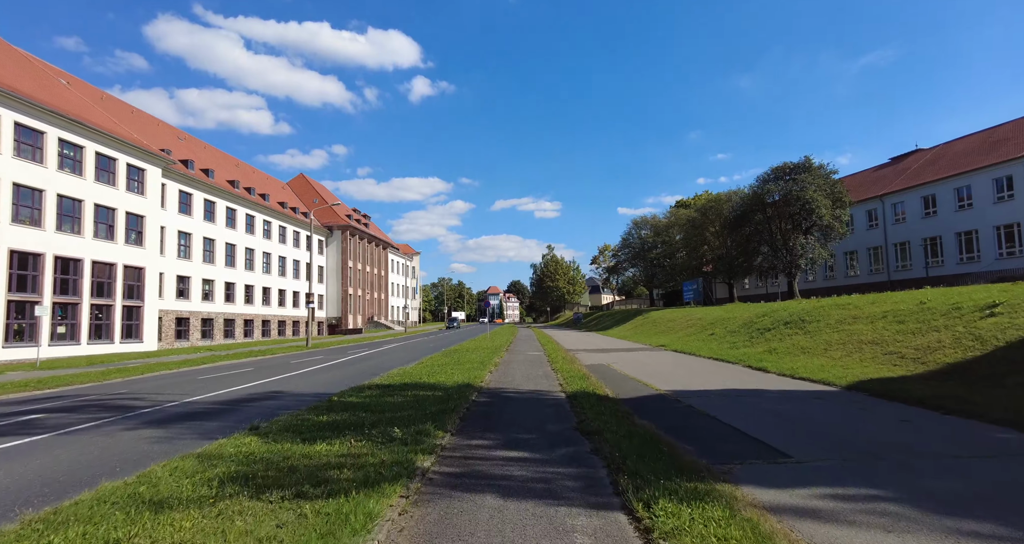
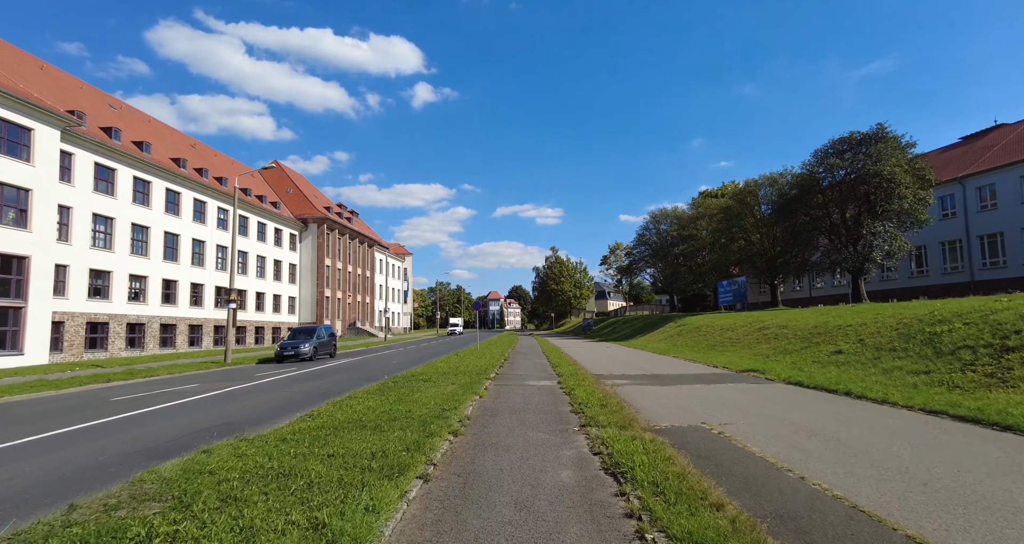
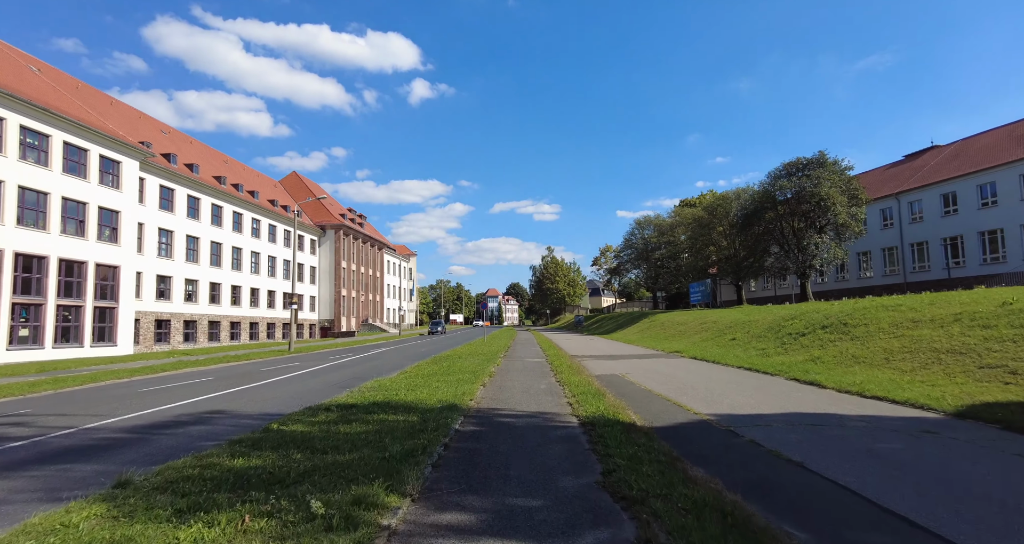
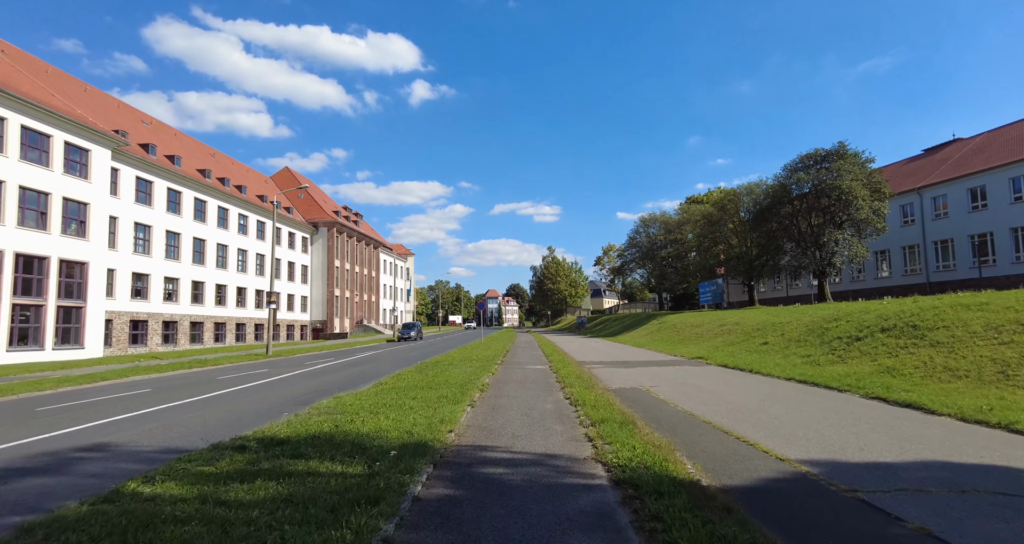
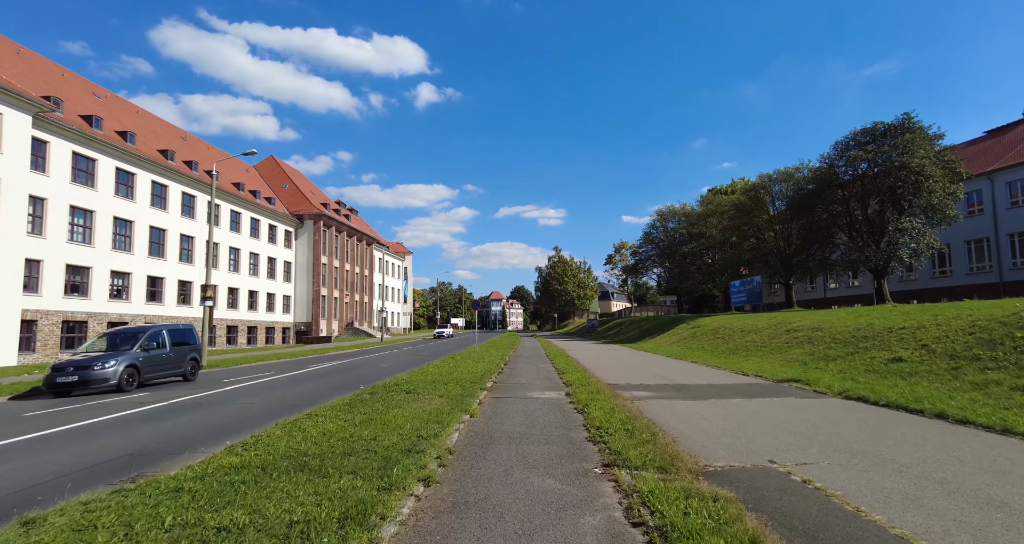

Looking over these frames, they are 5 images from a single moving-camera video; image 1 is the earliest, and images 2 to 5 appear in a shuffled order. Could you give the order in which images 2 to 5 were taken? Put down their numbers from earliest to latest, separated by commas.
3, 4, 2, 5
